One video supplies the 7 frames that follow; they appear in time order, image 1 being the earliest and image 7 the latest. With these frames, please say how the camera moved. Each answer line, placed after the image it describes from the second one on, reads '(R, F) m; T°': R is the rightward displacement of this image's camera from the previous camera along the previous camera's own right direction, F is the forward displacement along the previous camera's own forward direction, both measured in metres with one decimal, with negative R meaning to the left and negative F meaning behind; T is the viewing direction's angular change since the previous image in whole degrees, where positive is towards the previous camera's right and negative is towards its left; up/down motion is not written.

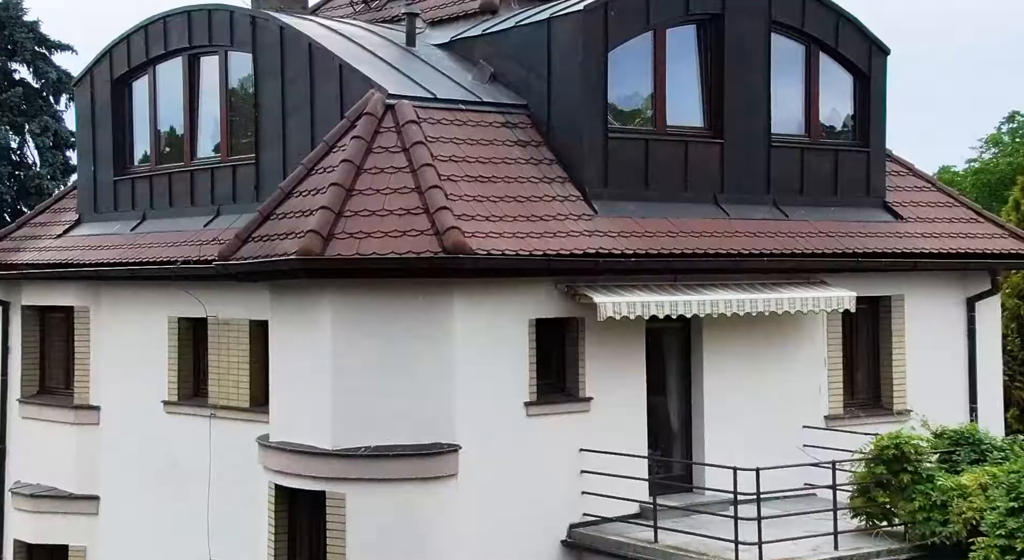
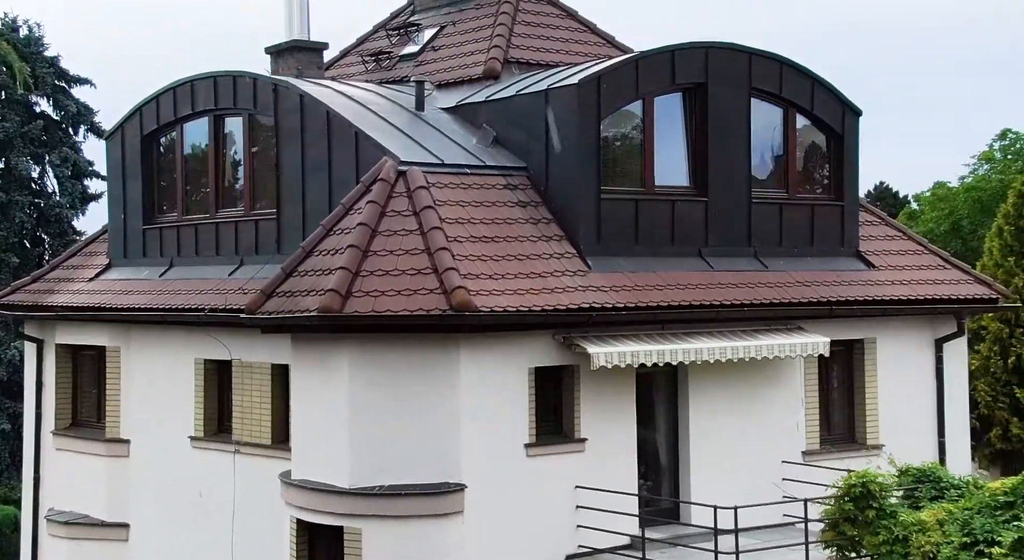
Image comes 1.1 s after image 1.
(0.0, -1.8) m; 0°
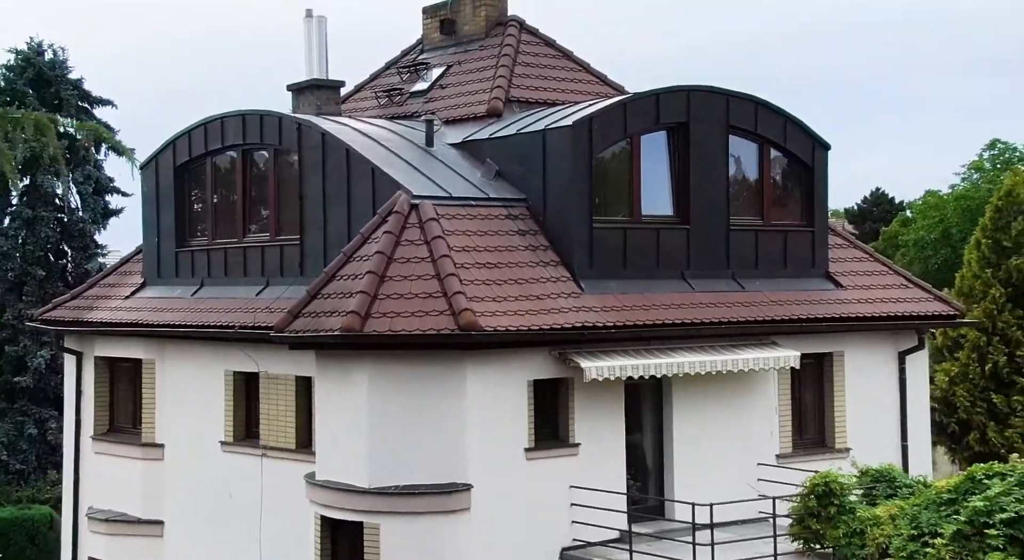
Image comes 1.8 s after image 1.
(0.0, -2.5) m; 0°
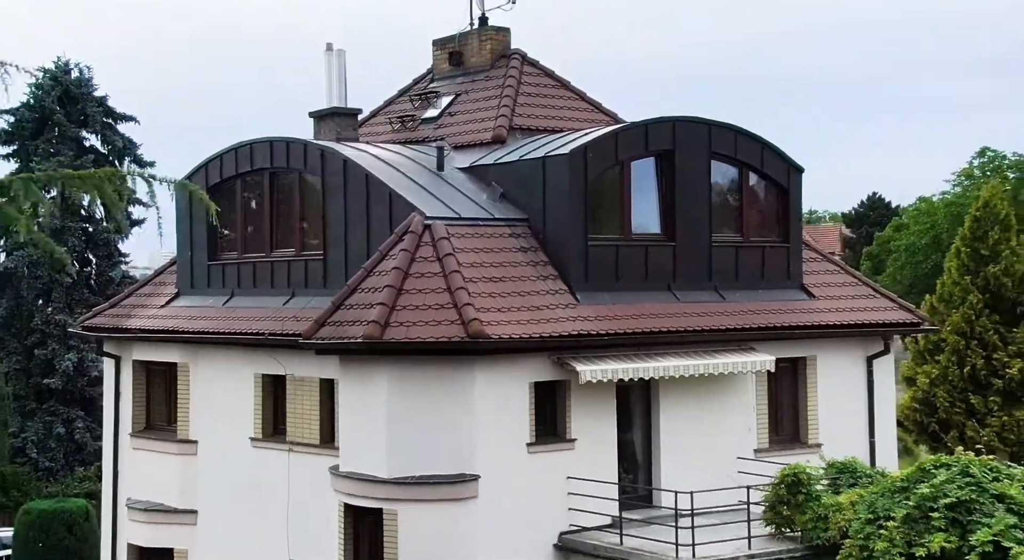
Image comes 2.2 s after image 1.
(0.0, -2.8) m; 0°
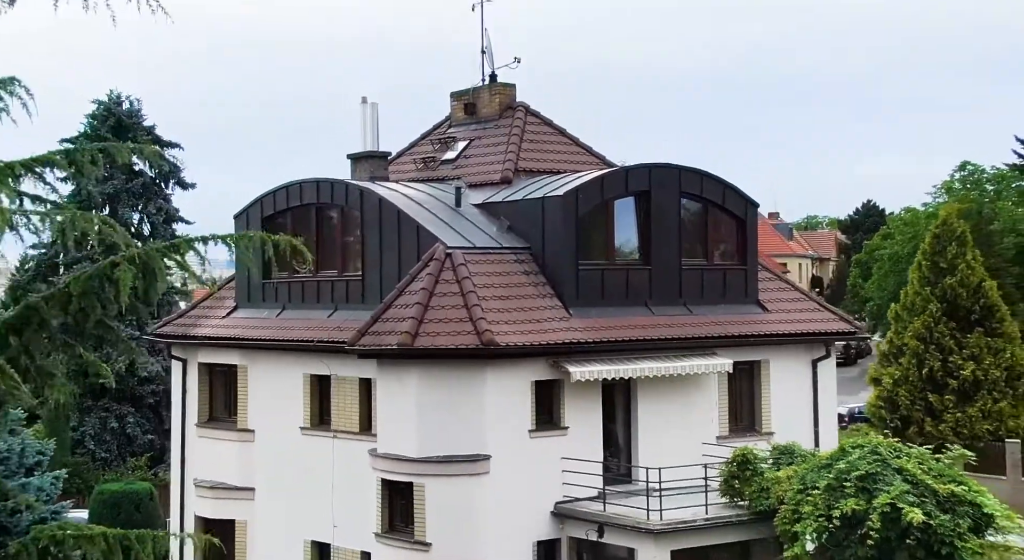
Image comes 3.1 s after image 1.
(0.0, -6.2) m; 0°
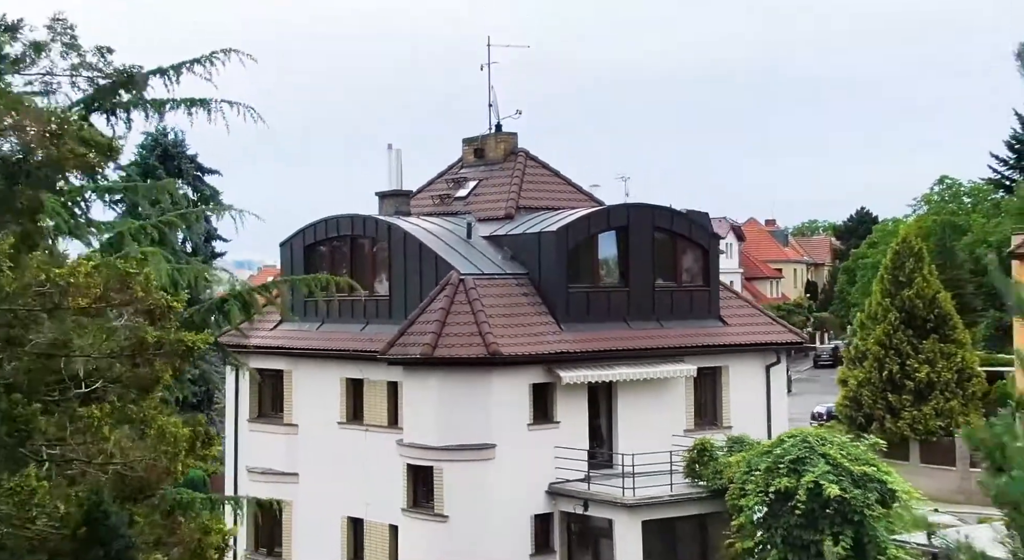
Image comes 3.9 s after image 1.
(+0.1, -7.1) m; 0°
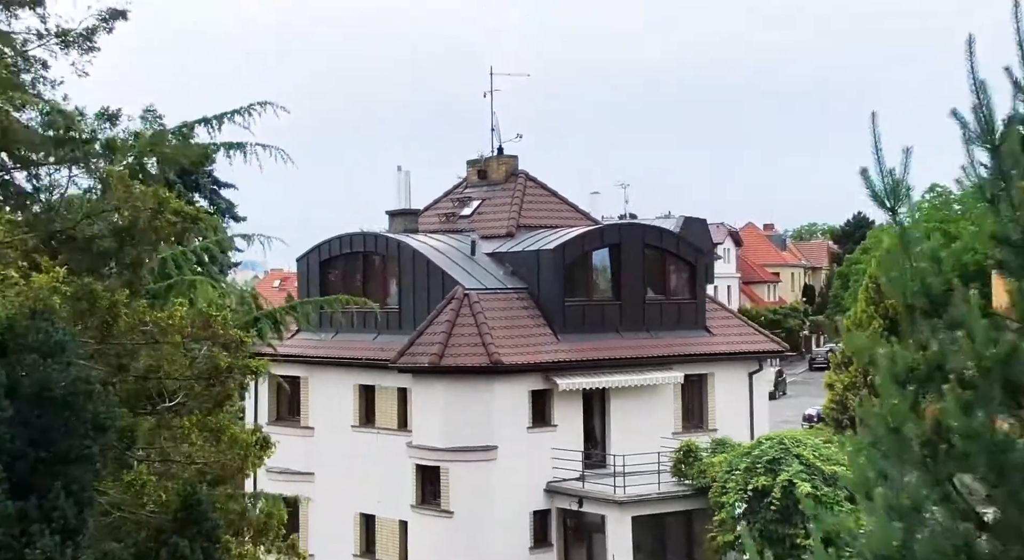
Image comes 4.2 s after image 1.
(+0.1, -3.3) m; 0°
